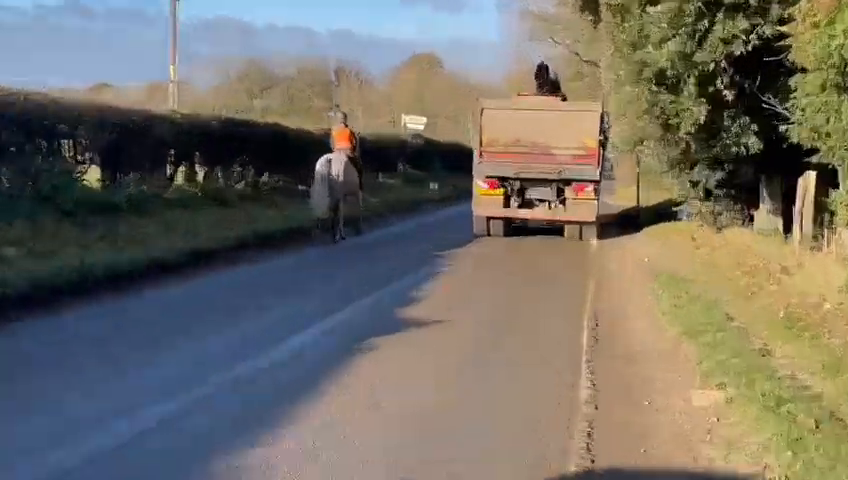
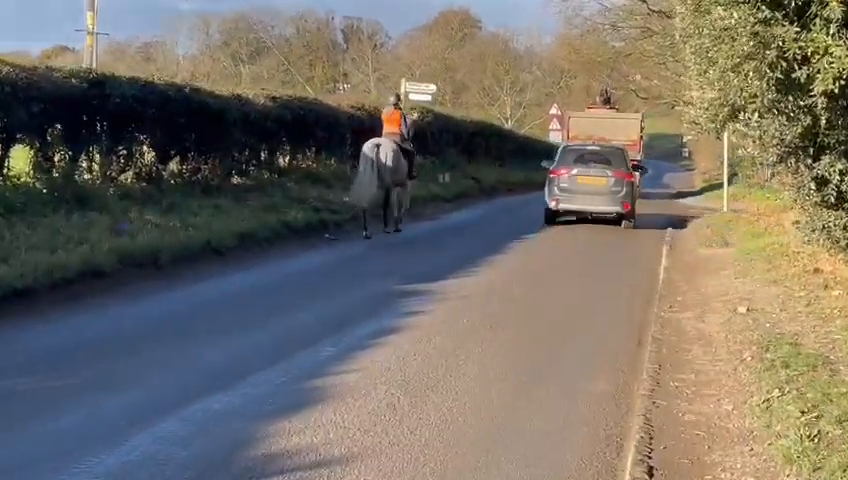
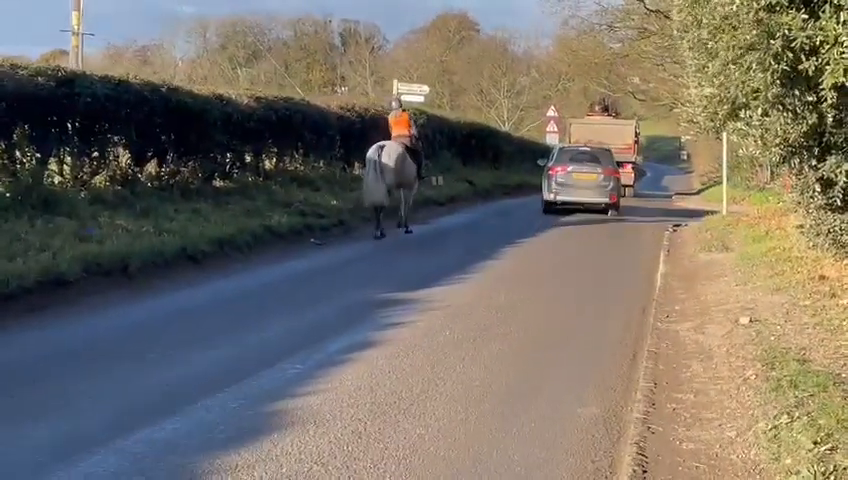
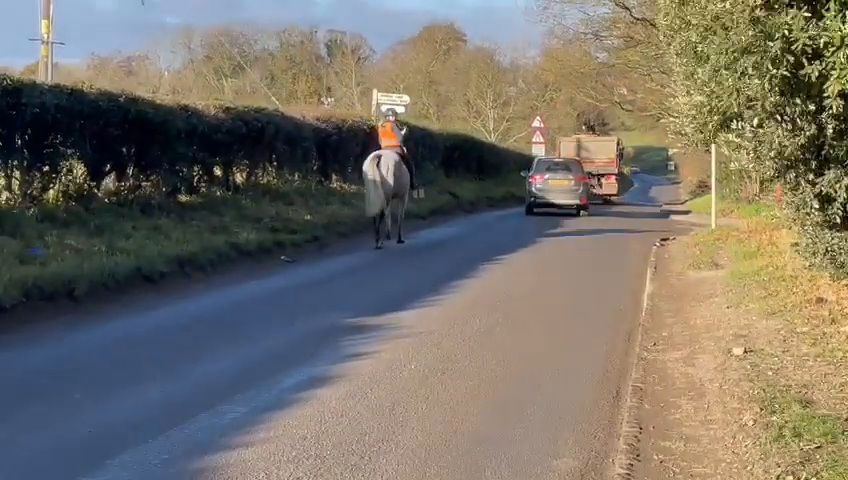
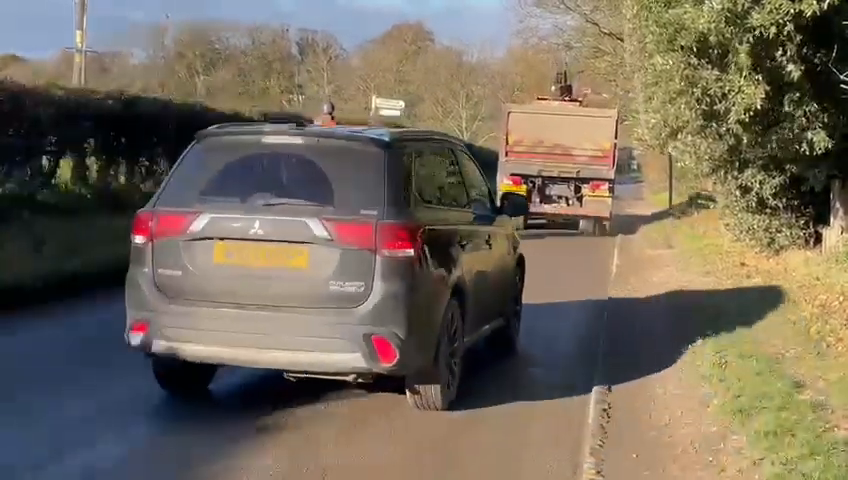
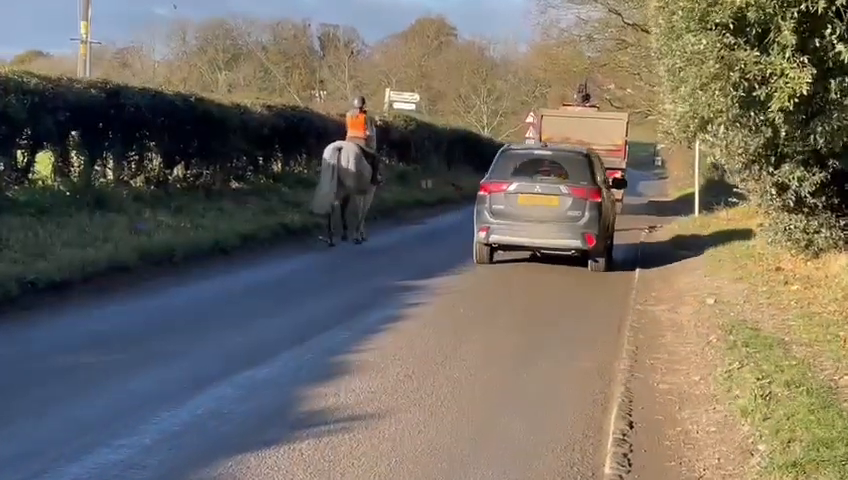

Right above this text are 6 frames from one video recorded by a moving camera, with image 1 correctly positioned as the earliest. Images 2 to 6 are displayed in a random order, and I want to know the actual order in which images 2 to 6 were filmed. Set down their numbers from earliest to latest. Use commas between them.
5, 6, 2, 3, 4
